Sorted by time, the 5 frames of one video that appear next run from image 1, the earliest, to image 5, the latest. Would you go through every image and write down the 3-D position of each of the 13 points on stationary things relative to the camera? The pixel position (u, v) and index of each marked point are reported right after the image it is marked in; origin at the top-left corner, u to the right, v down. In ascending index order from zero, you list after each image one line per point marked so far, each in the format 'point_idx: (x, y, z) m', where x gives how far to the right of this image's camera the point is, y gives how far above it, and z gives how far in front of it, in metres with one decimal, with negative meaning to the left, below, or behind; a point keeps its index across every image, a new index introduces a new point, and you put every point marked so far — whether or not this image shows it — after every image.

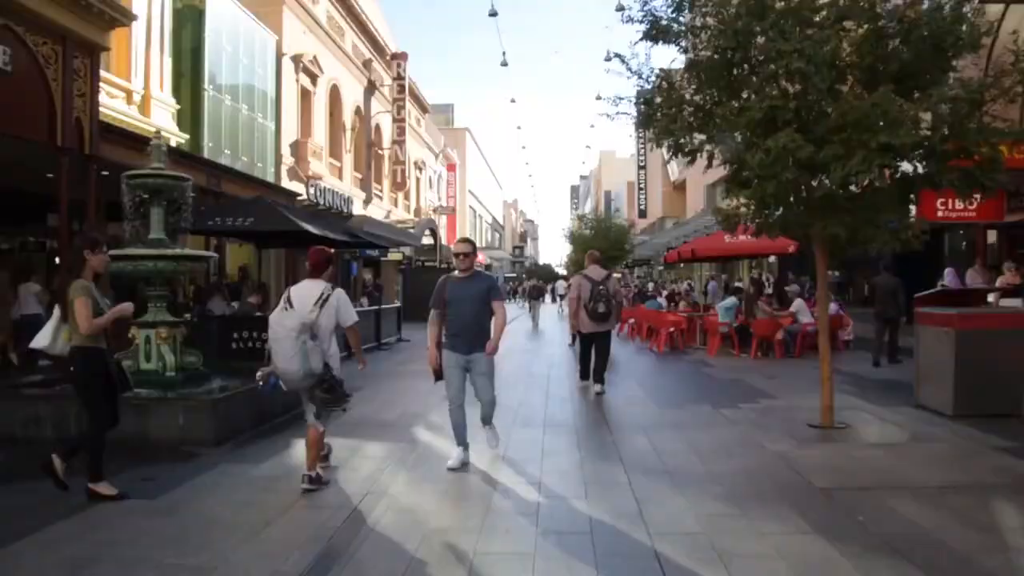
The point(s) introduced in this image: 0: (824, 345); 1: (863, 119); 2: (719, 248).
0: (+3.0, -0.5, +8.8) m
1: (+2.9, +1.4, +7.5) m
2: (+4.4, +0.8, +19.5) m
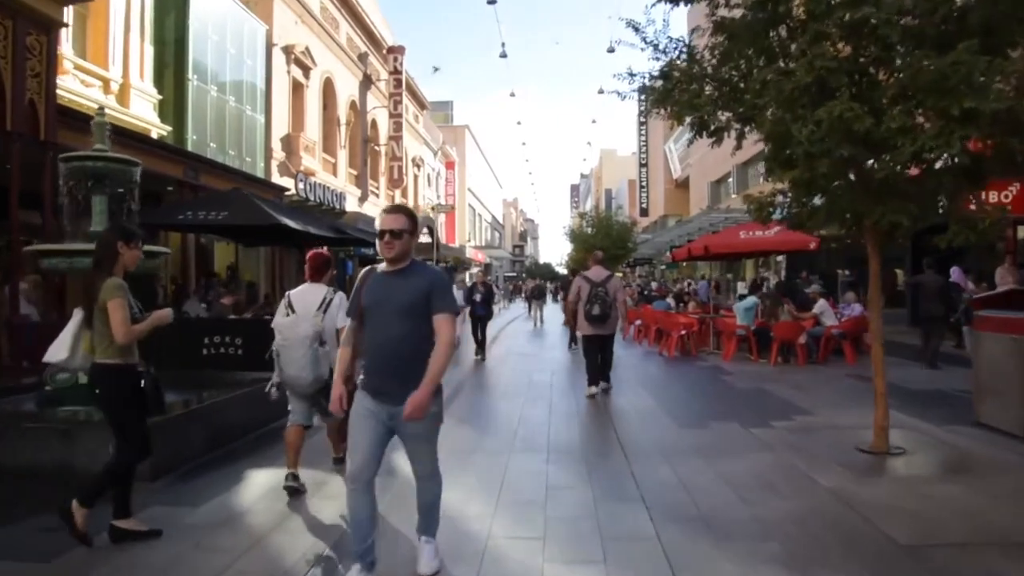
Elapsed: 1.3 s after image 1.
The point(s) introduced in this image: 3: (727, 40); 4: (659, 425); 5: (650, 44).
0: (+3.0, -0.5, +7.4) m
1: (+2.9, +1.4, +6.2) m
2: (+4.4, +0.9, +18.2) m
3: (+2.0, +2.3, +8.5) m
4: (+1.4, -1.3, +8.9) m
5: (+1.5, +2.7, +9.9) m
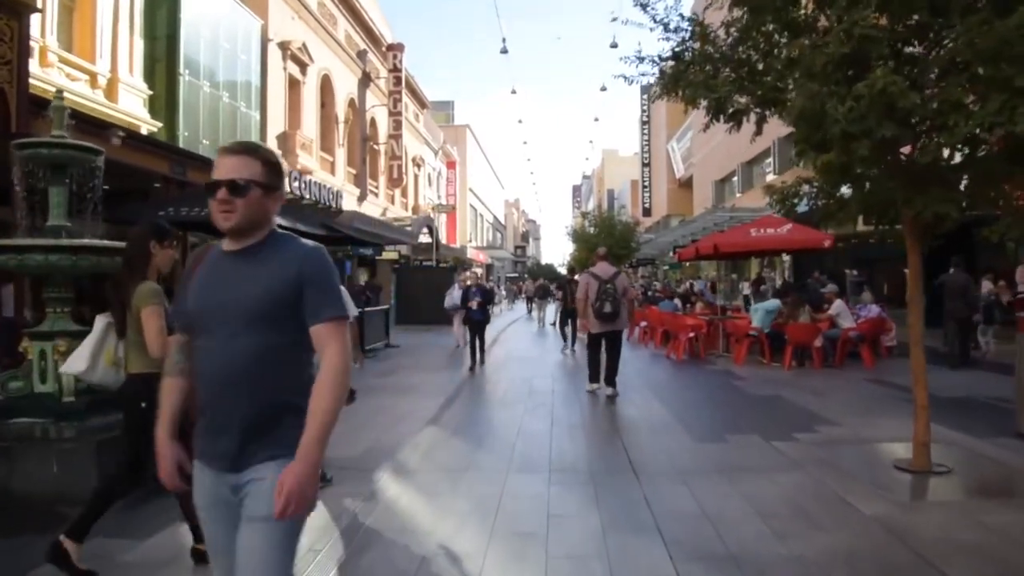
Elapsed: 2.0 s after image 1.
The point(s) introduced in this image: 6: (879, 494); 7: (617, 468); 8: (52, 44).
0: (+3.0, -0.5, +6.7) m
1: (+2.9, +1.4, +5.4) m
2: (+4.4, +0.9, +17.4) m
3: (+2.0, +2.3, +7.7) m
4: (+1.4, -1.3, +8.1) m
5: (+1.5, +2.7, +9.1) m
6: (+2.4, -1.4, +6.1) m
7: (+0.8, -1.3, +6.7) m
8: (-8.0, +4.2, +15.8) m
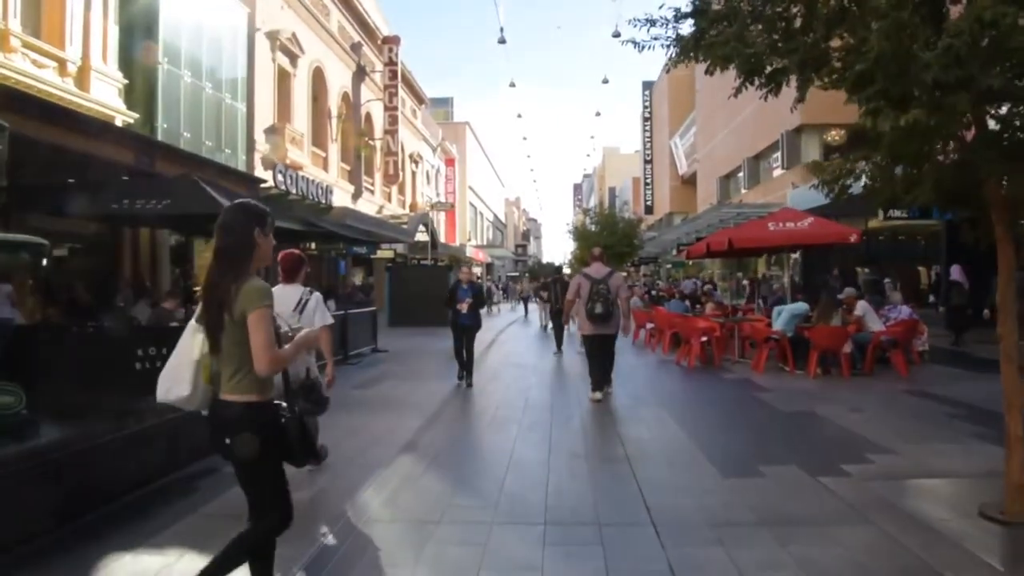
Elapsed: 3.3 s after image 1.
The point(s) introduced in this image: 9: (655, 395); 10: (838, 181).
0: (+2.9, -0.5, +5.3) m
1: (+2.8, +1.4, +4.0) m
2: (+4.3, +0.9, +16.0) m
3: (+1.9, +2.3, +6.3) m
4: (+1.3, -1.3, +6.7) m
5: (+1.4, +2.7, +7.7) m
6: (+2.4, -1.4, +4.7) m
7: (+0.7, -1.3, +5.3) m
8: (-8.1, +4.2, +14.4) m
9: (+1.8, -1.3, +11.4) m
10: (+2.2, +0.7, +6.1) m
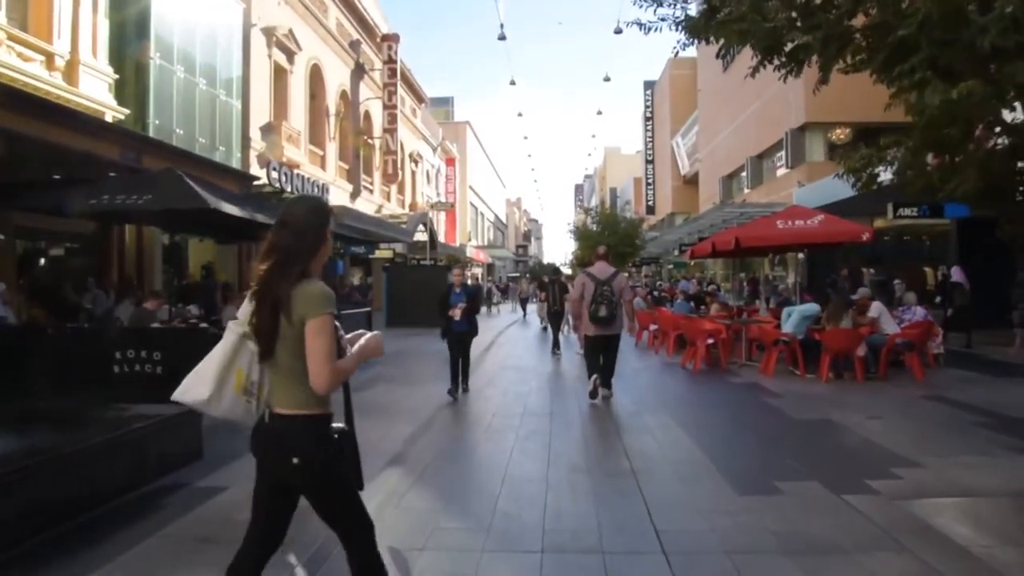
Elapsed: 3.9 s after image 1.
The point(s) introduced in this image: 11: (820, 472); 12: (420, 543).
0: (+2.8, -0.5, +4.7) m
1: (+2.8, +1.4, +3.4) m
2: (+4.3, +0.9, +15.4) m
3: (+1.9, +2.3, +5.7) m
4: (+1.3, -1.3, +6.1) m
5: (+1.4, +2.7, +7.2) m
6: (+2.3, -1.4, +4.1) m
7: (+0.7, -1.3, +4.7) m
8: (-8.1, +4.2, +13.8) m
9: (+1.8, -1.3, +10.8) m
10: (+2.1, +0.7, +5.6) m
11: (+2.2, -1.3, +6.6) m
12: (-0.5, -1.4, +4.8) m
